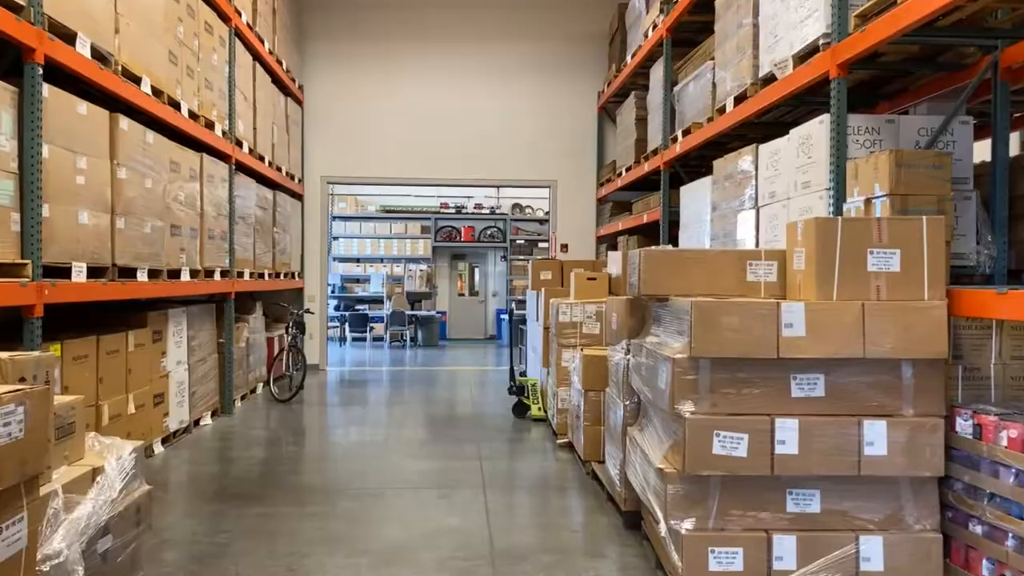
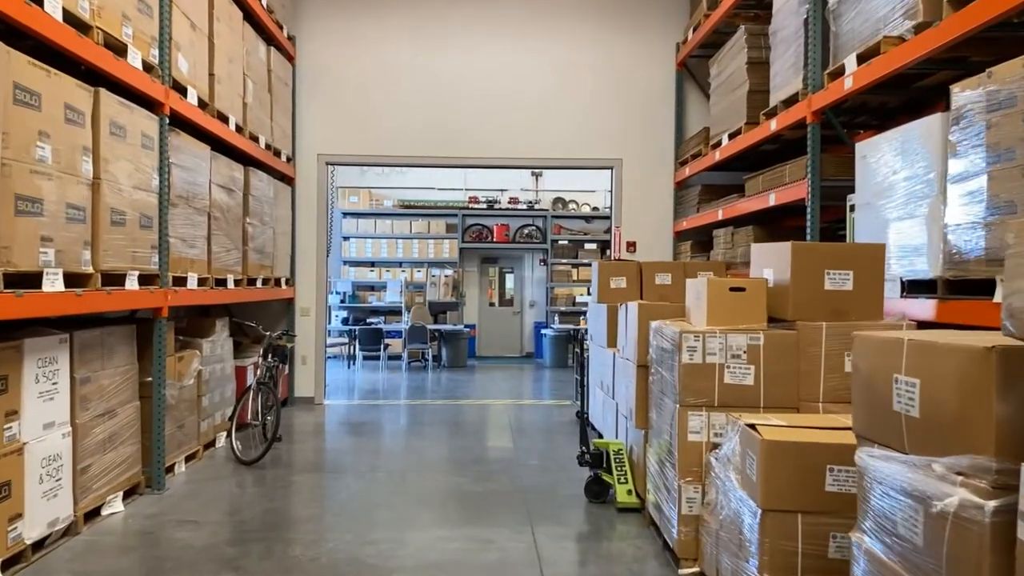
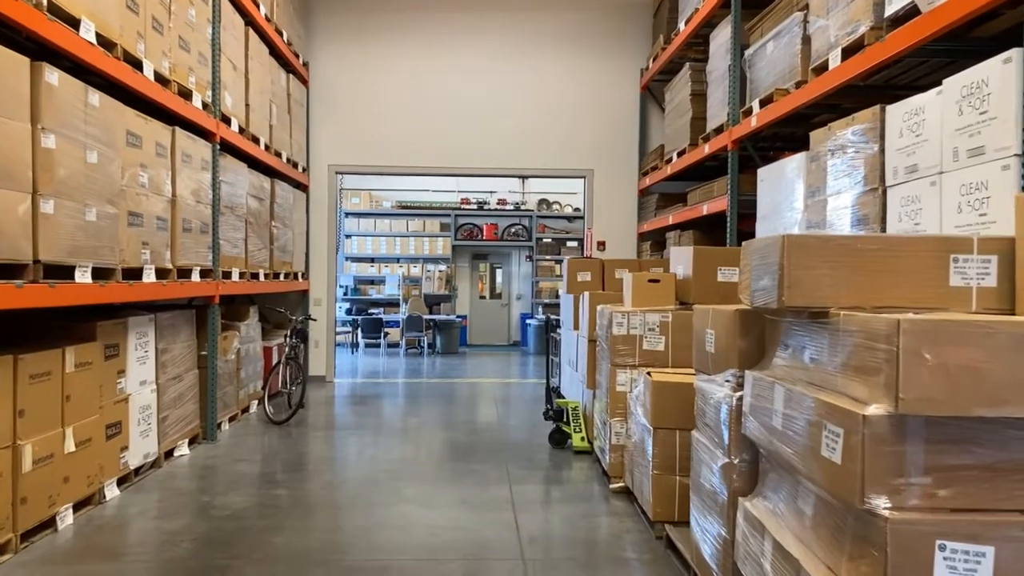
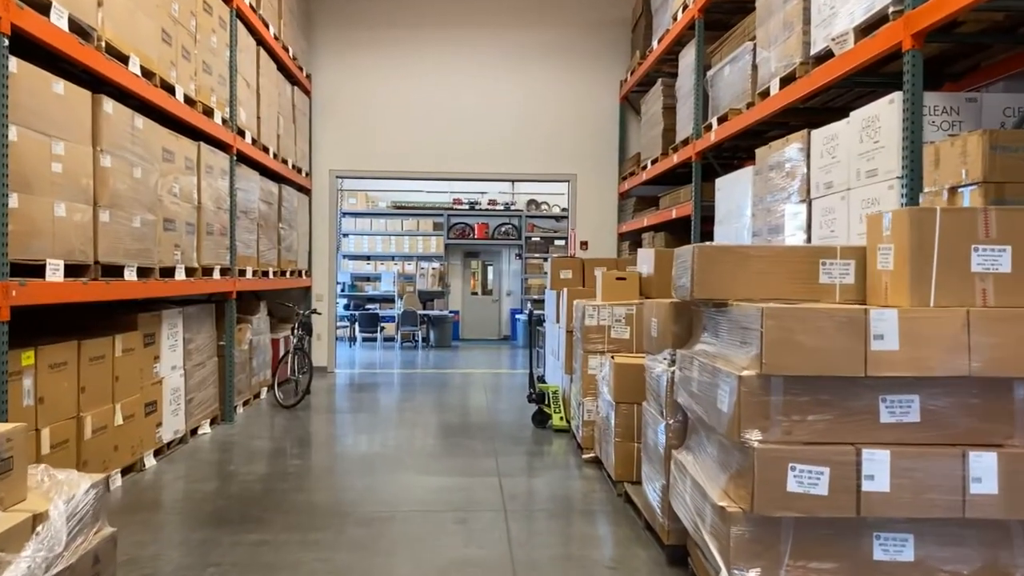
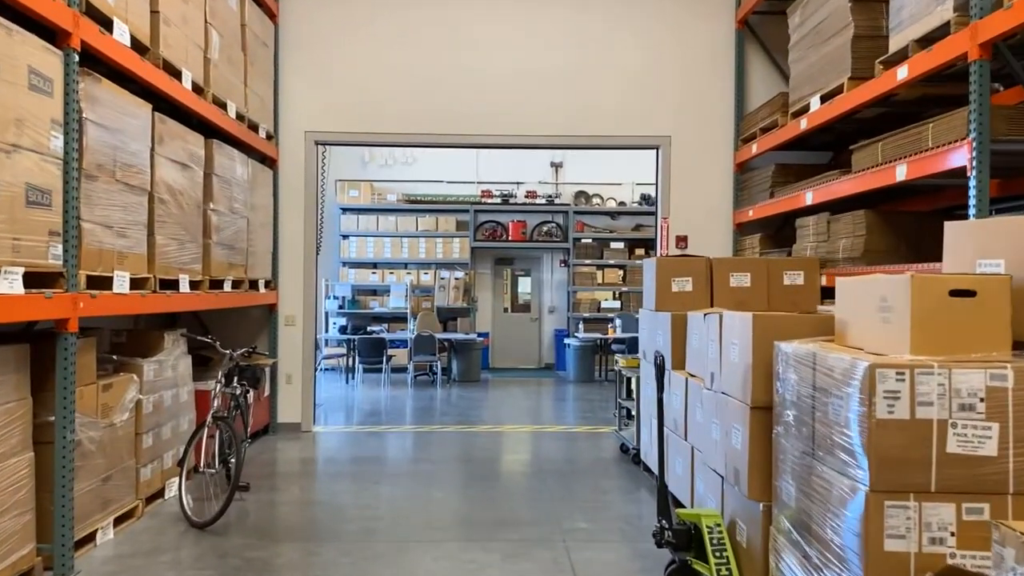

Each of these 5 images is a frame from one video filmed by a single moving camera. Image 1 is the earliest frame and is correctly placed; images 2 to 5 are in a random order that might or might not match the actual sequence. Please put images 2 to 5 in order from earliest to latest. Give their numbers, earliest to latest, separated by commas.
4, 3, 2, 5
